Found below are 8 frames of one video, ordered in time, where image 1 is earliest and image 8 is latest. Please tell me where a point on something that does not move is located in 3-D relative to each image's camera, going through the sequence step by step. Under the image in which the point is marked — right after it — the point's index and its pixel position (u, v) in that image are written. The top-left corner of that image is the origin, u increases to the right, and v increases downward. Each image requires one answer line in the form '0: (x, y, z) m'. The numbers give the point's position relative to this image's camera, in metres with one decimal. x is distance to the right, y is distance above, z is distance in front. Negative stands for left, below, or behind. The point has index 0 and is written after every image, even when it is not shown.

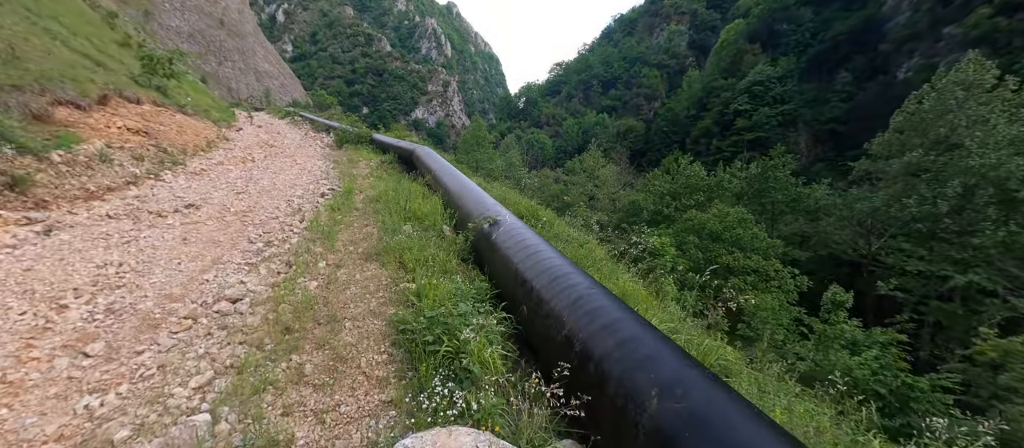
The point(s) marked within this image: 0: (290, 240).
0: (-2.4, -0.2, +3.7) m
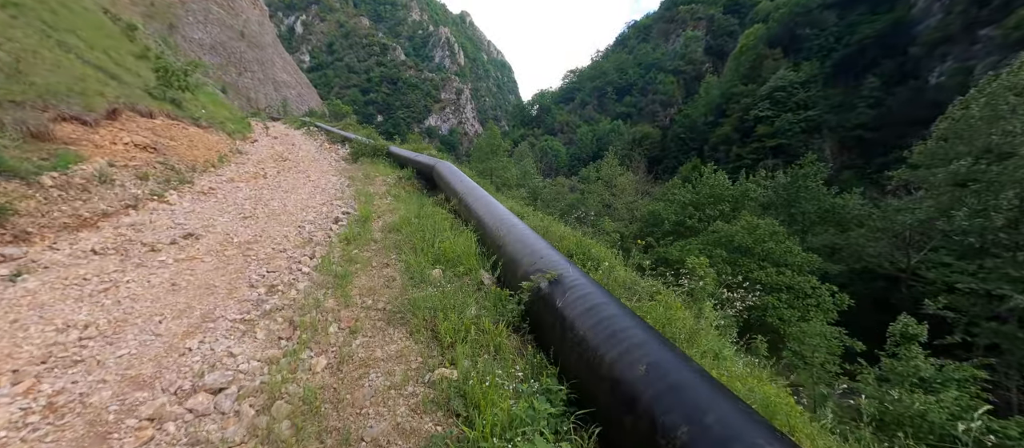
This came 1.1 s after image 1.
0: (-2.0, -0.6, +3.1) m
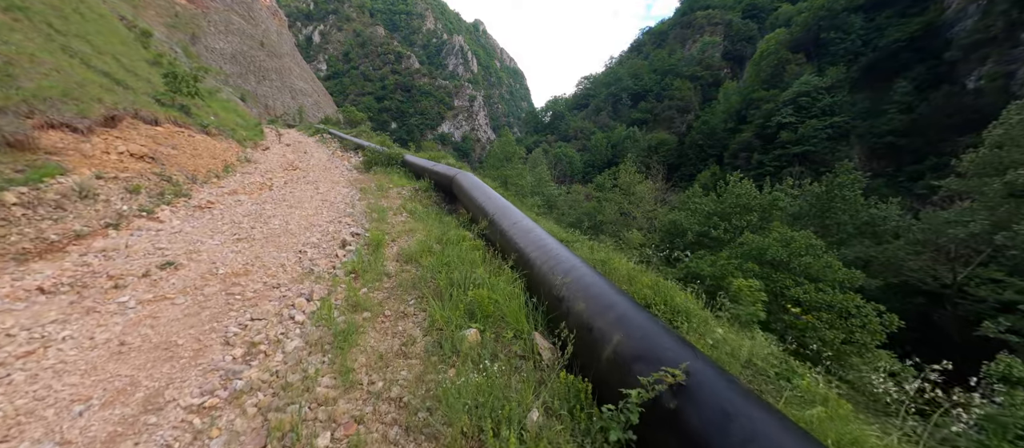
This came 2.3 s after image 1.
0: (-1.6, -0.8, +2.3) m
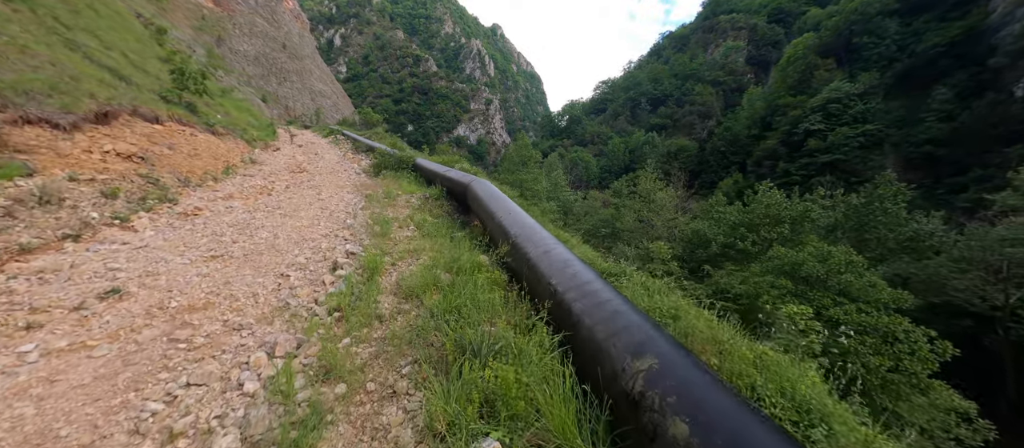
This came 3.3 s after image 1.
0: (-1.4, -1.0, +1.6) m
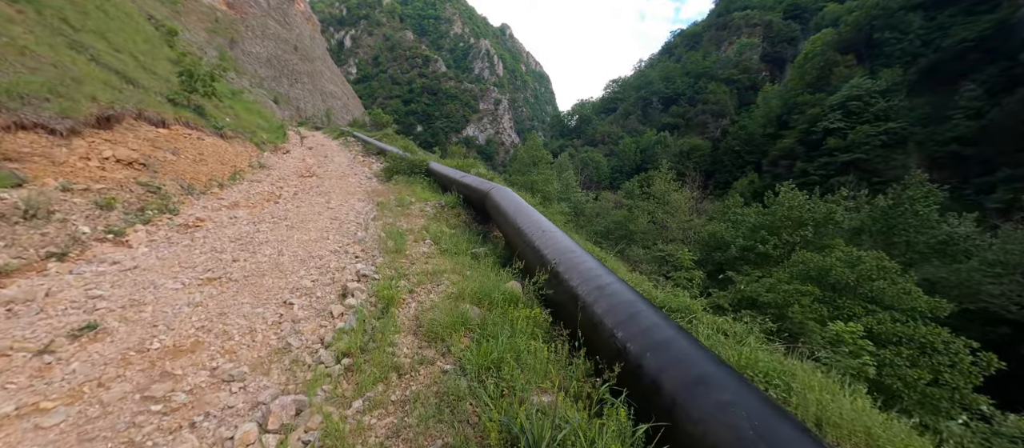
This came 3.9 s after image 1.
0: (-1.1, -1.2, +1.1) m
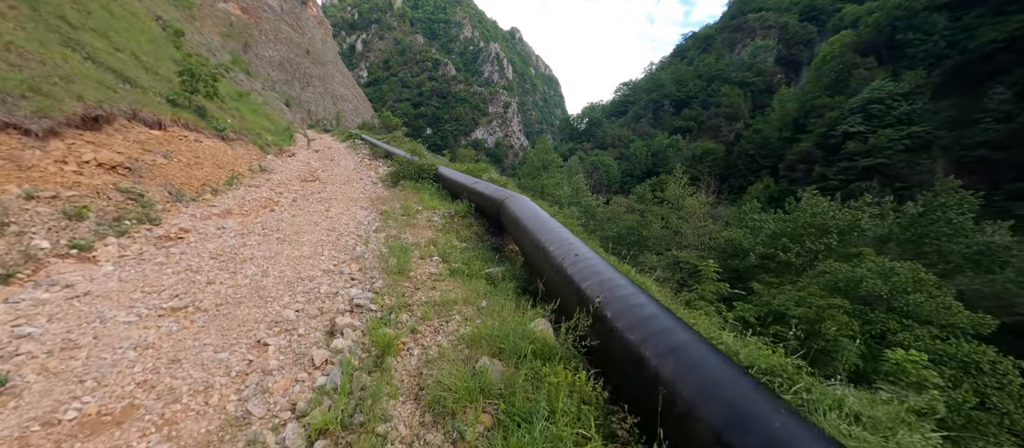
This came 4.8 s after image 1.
0: (-1.0, -1.3, +0.5) m
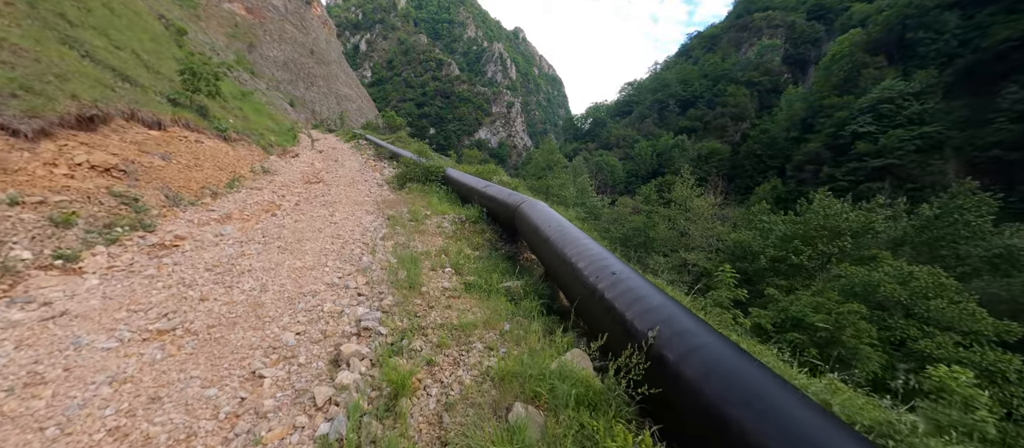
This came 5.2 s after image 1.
0: (-0.8, -1.4, +0.2) m
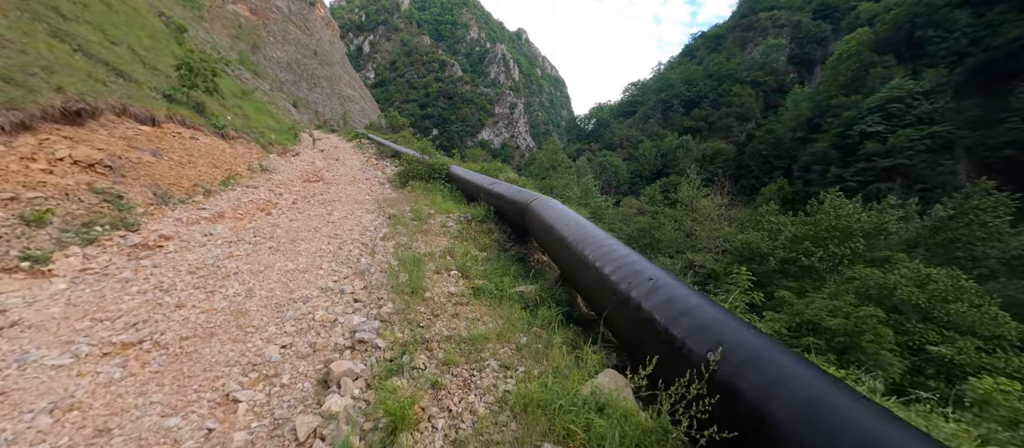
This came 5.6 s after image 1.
0: (-0.7, -1.4, -0.1) m
